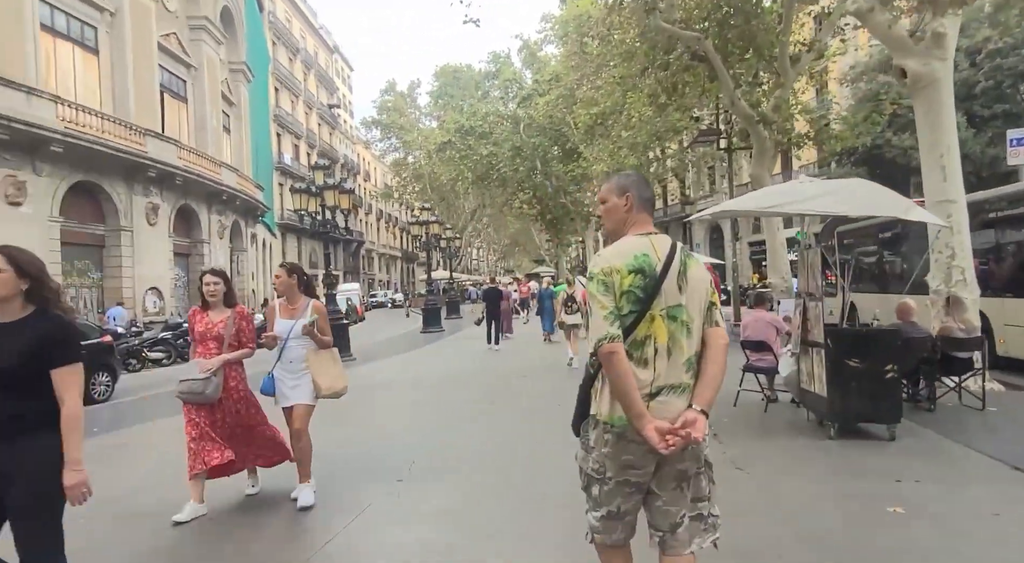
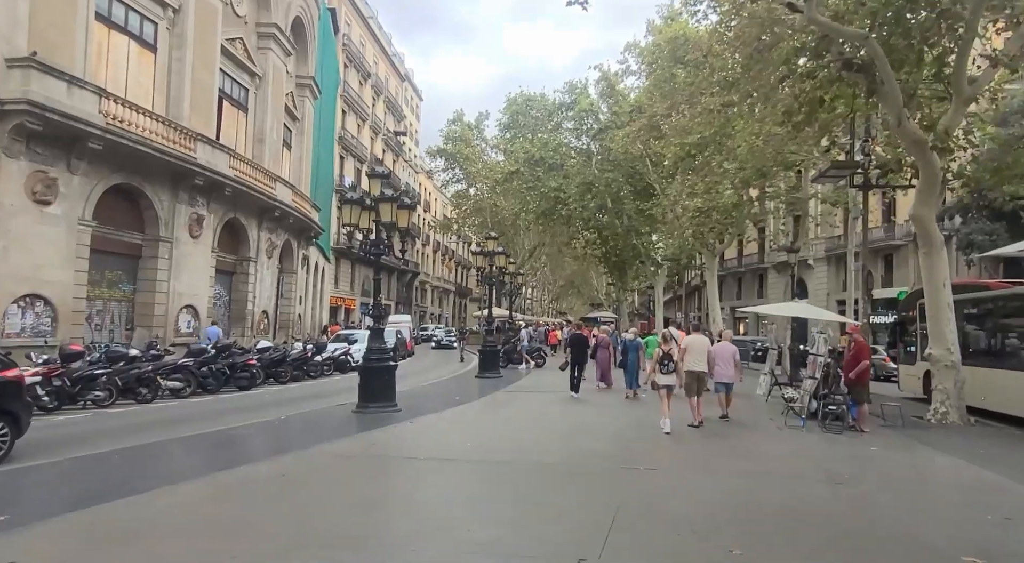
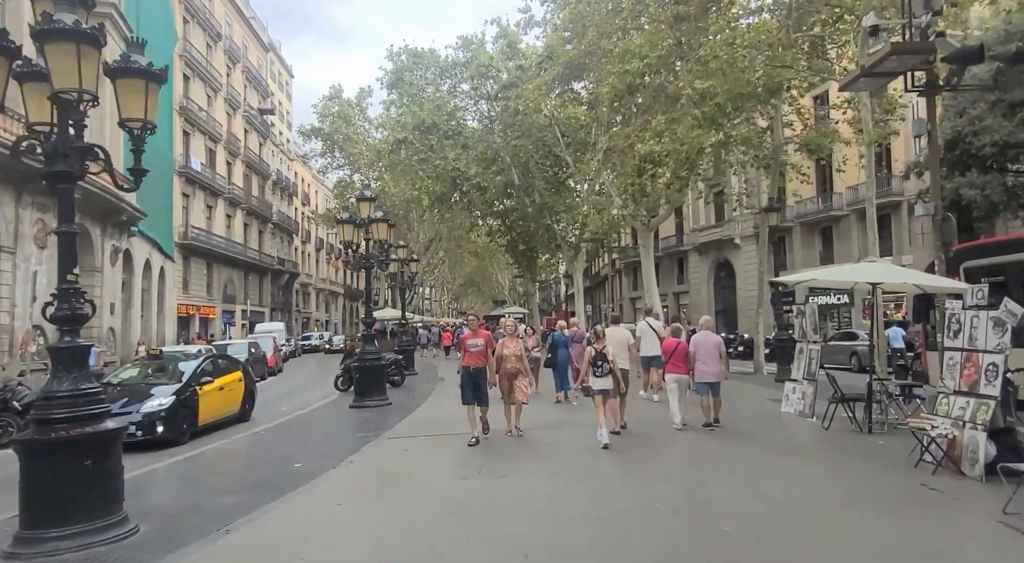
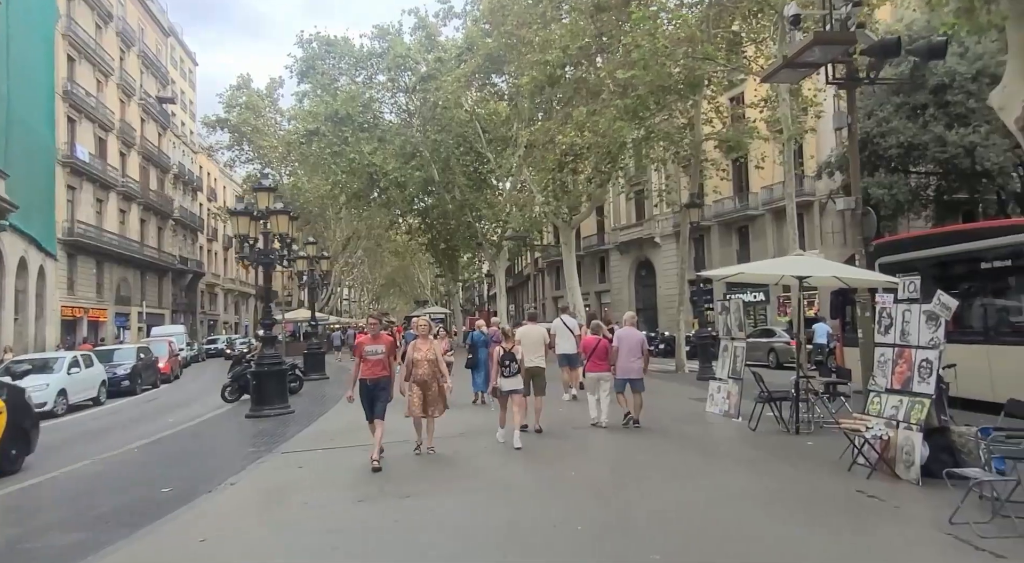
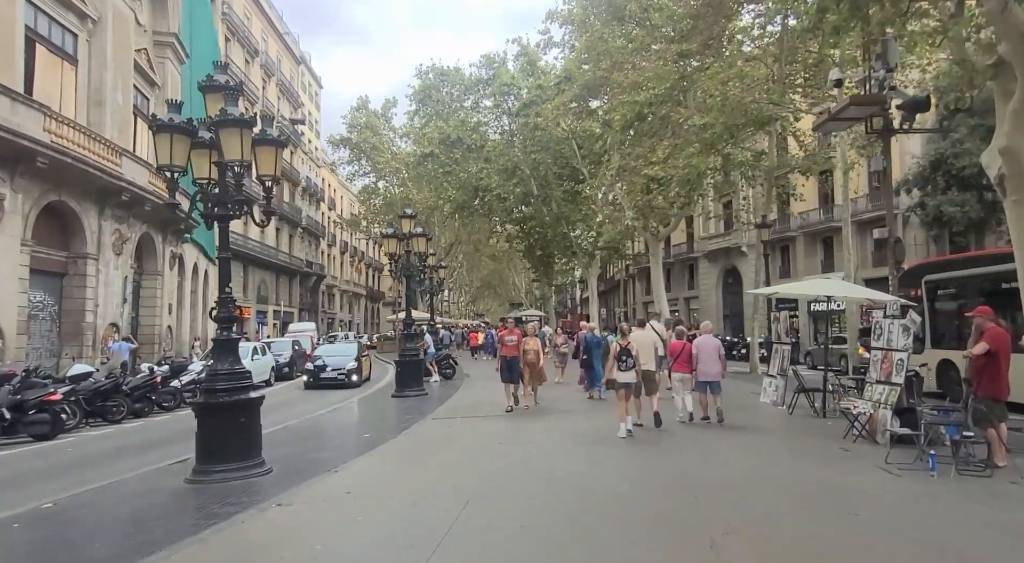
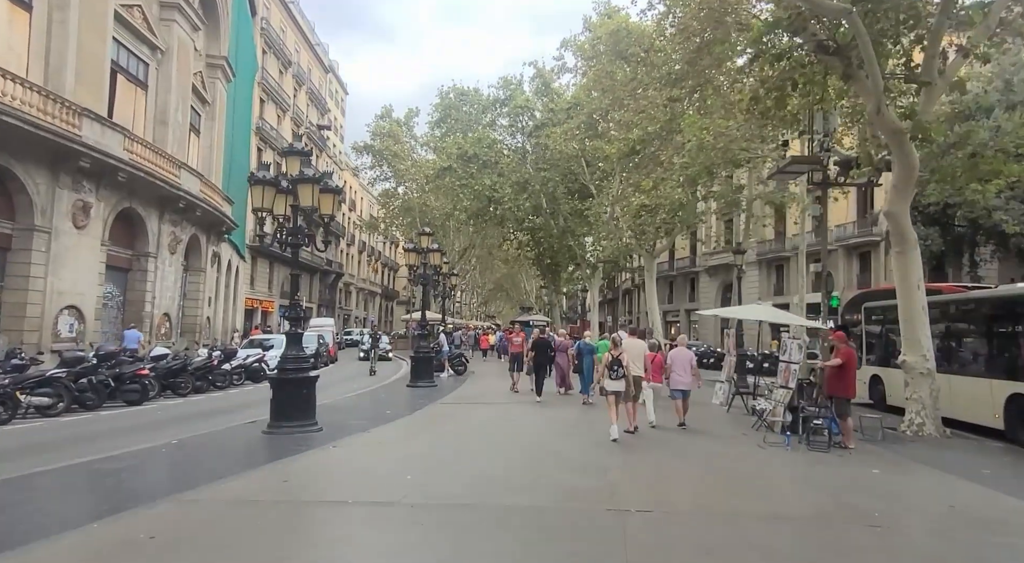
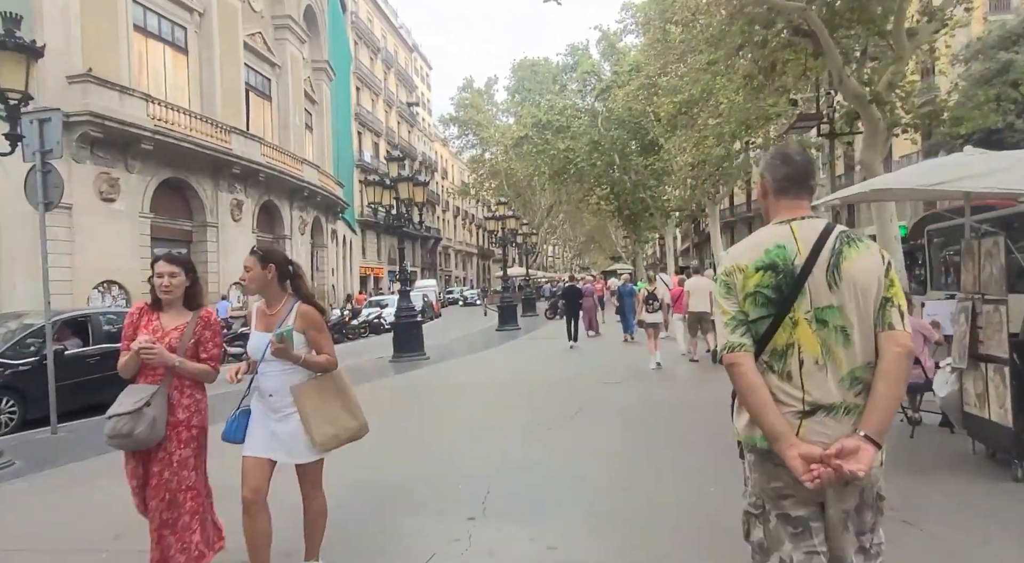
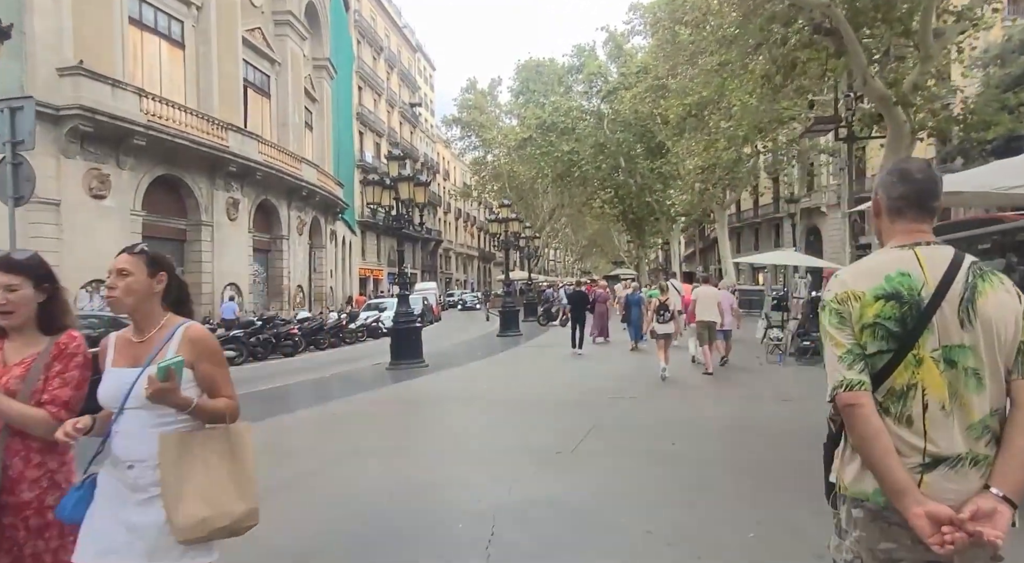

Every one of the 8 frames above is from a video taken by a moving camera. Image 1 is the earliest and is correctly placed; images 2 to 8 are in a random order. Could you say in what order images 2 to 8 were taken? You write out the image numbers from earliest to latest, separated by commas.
7, 8, 2, 6, 5, 3, 4
